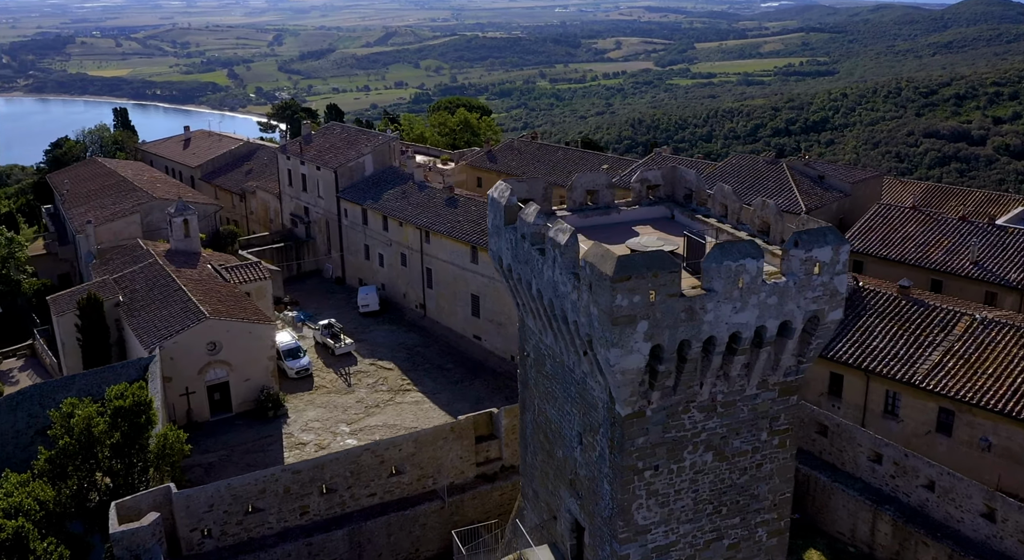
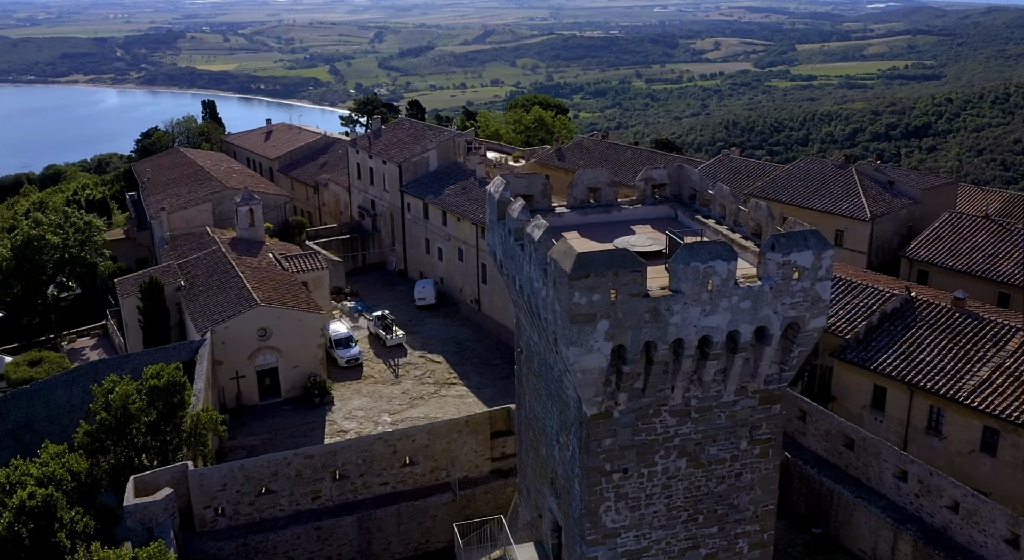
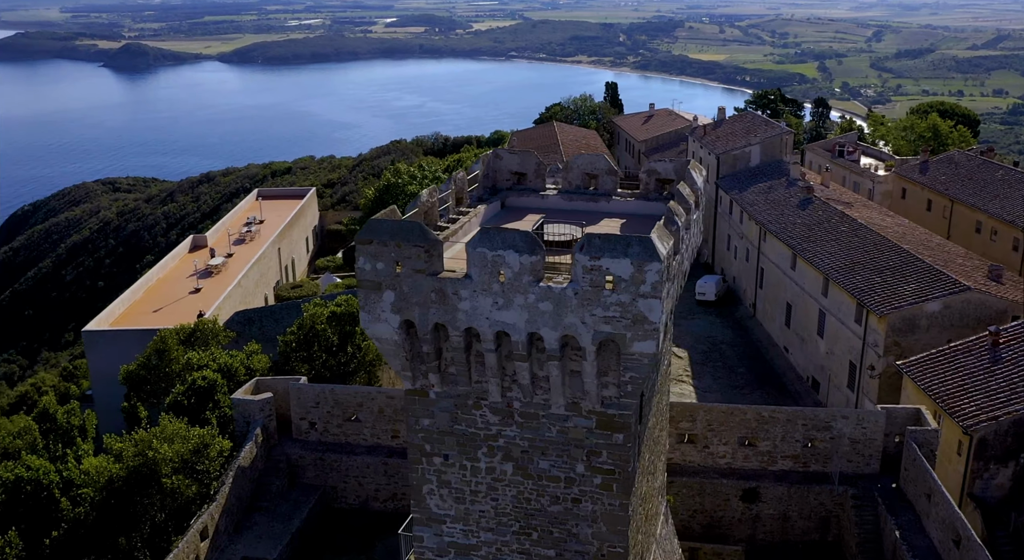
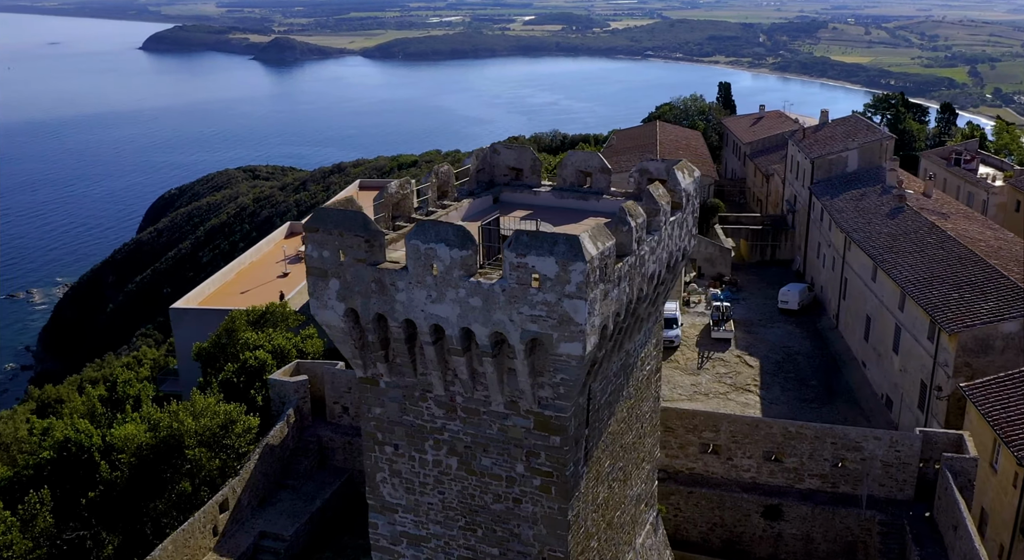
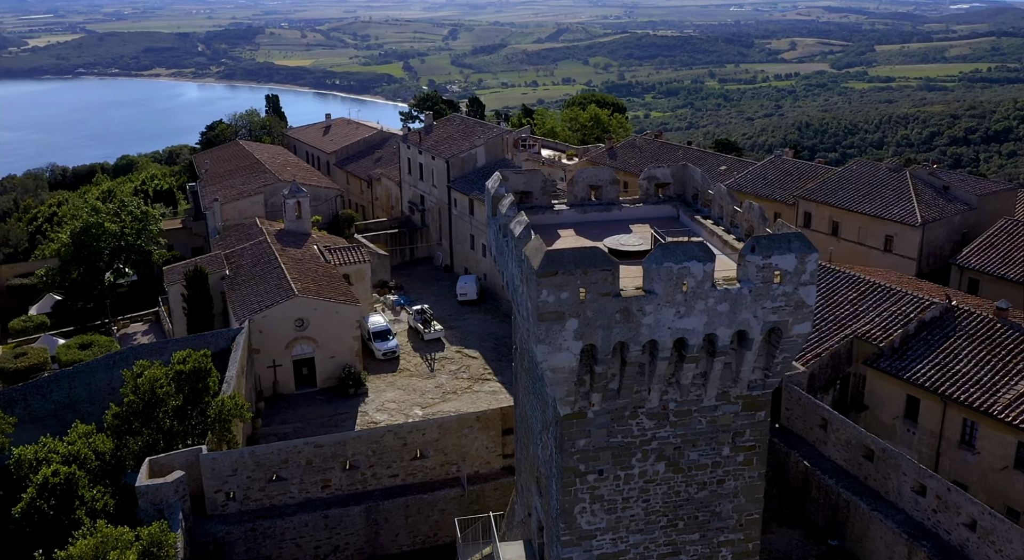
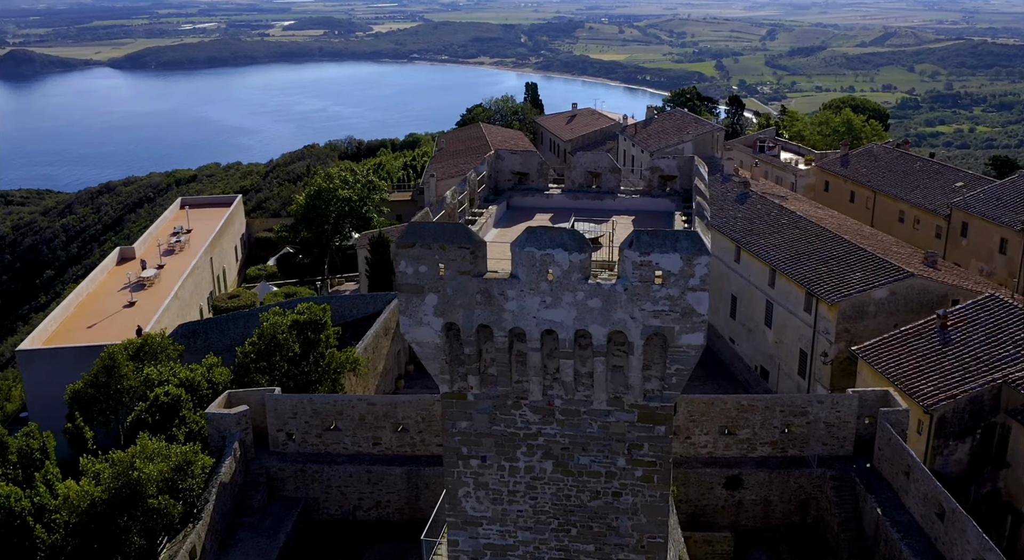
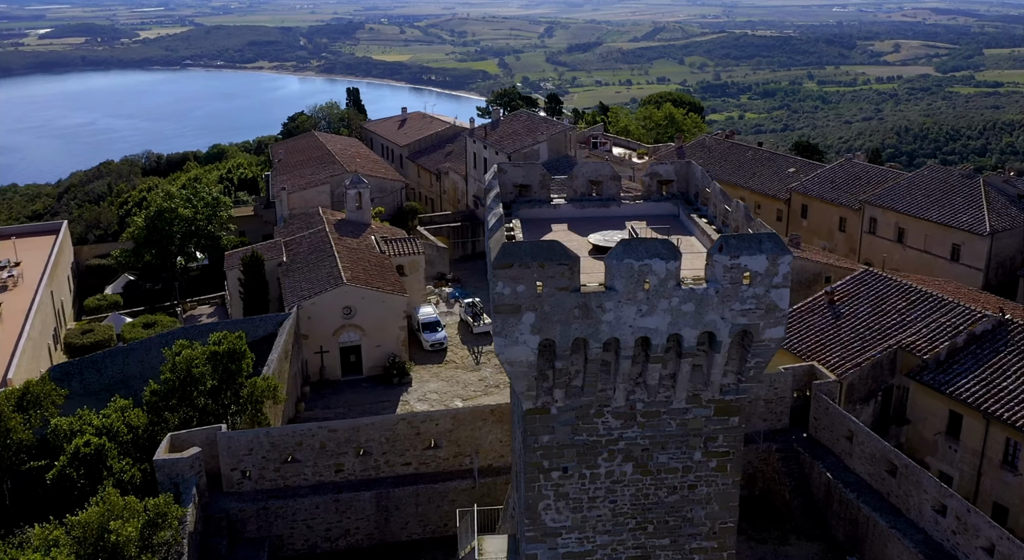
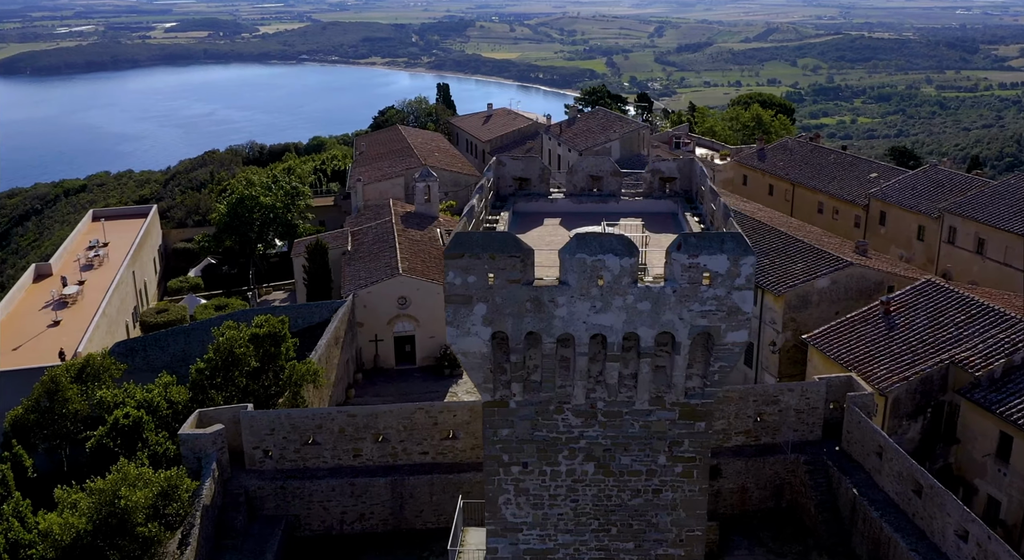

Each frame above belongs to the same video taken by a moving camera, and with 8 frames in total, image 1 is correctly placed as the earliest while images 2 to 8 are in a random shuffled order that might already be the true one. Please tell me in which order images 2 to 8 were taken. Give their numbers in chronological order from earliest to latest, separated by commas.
2, 5, 7, 8, 6, 3, 4
